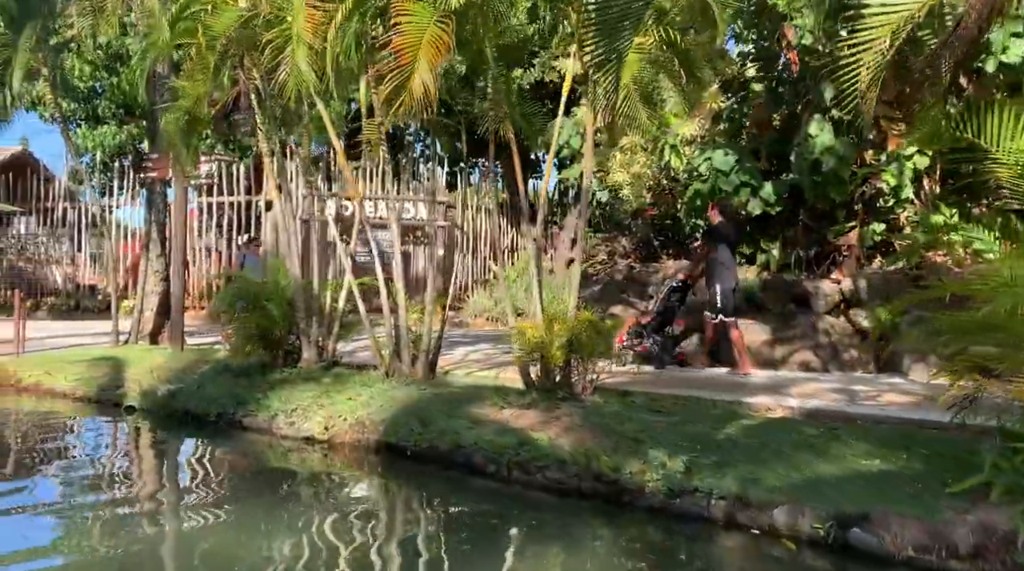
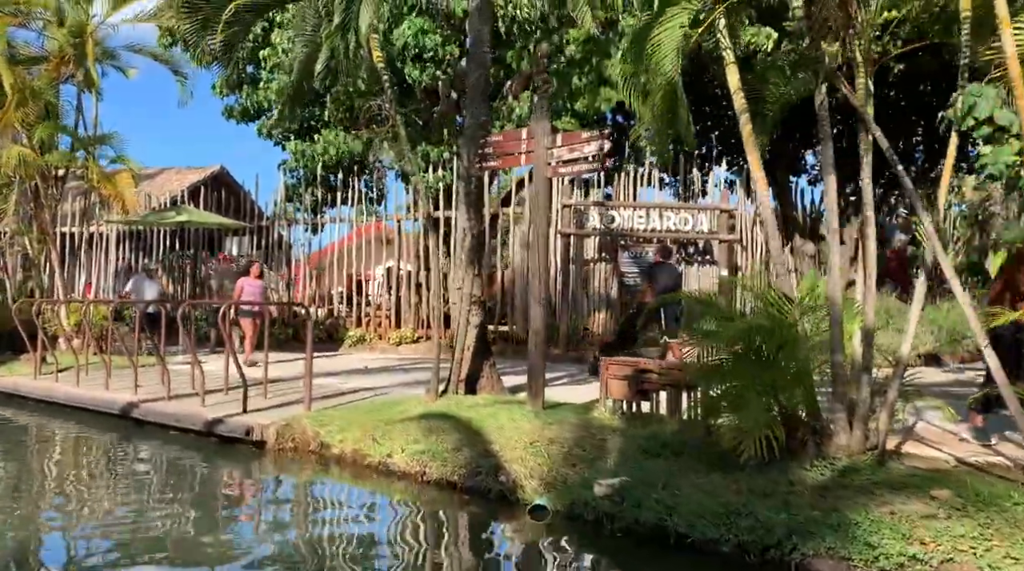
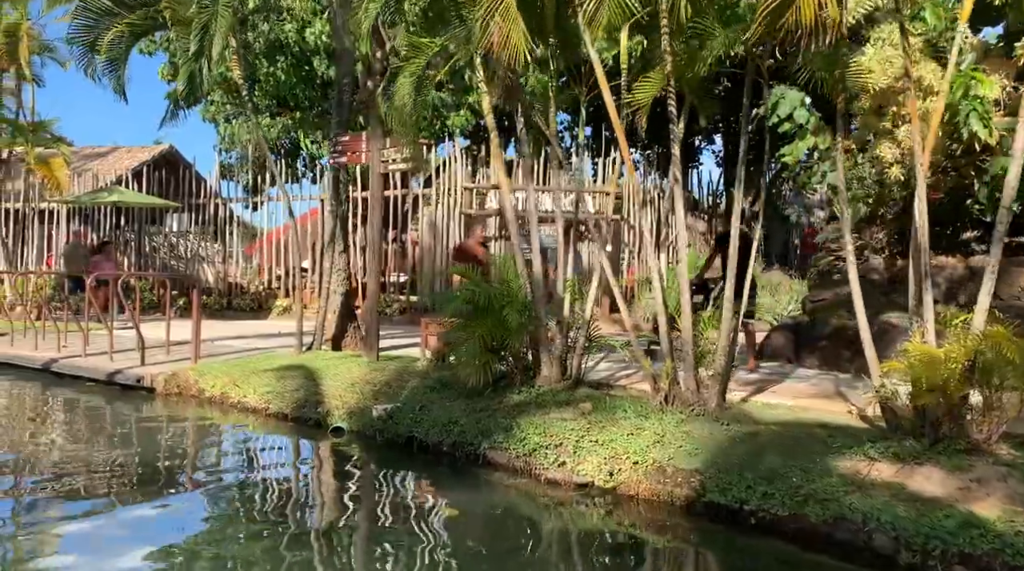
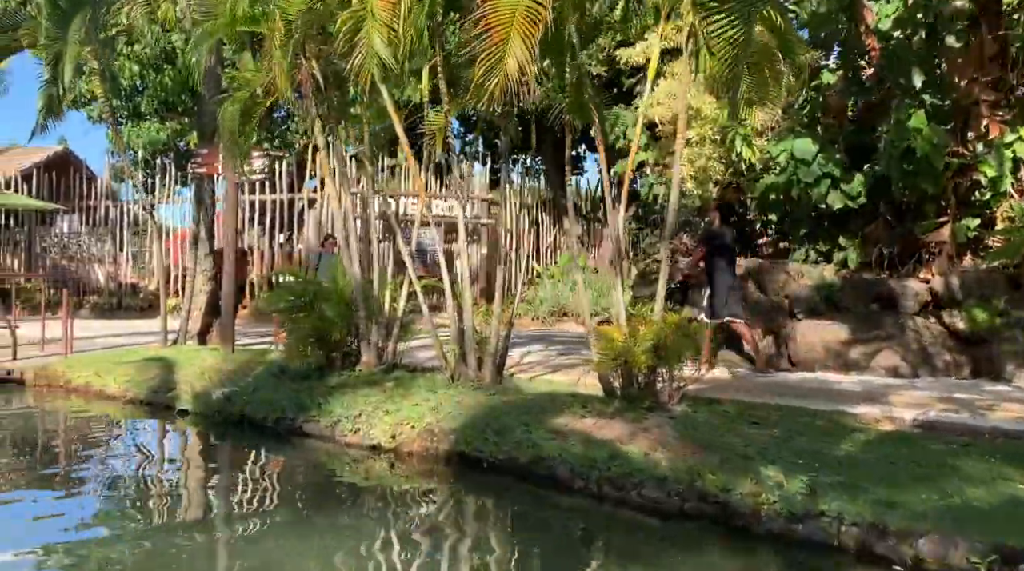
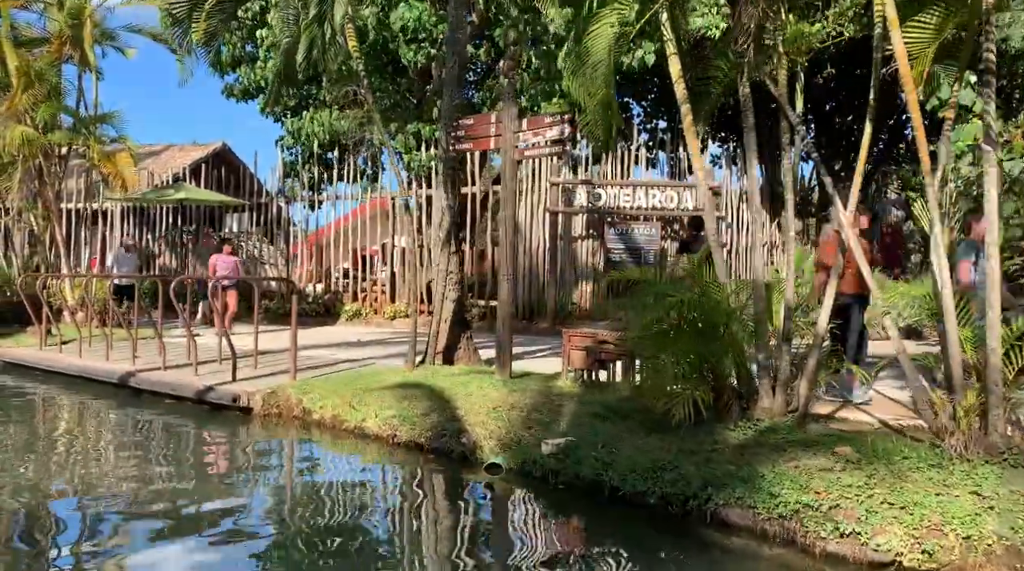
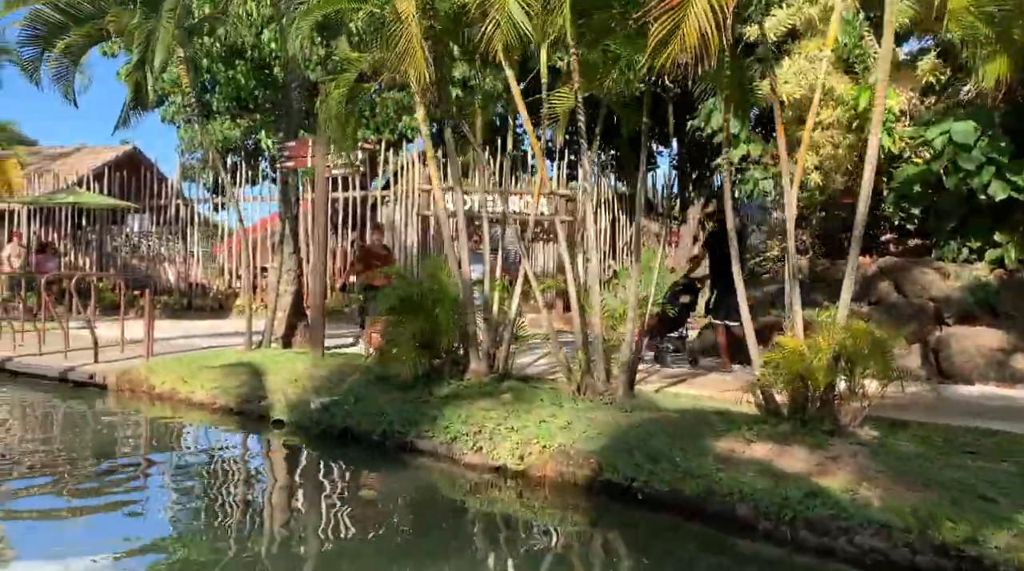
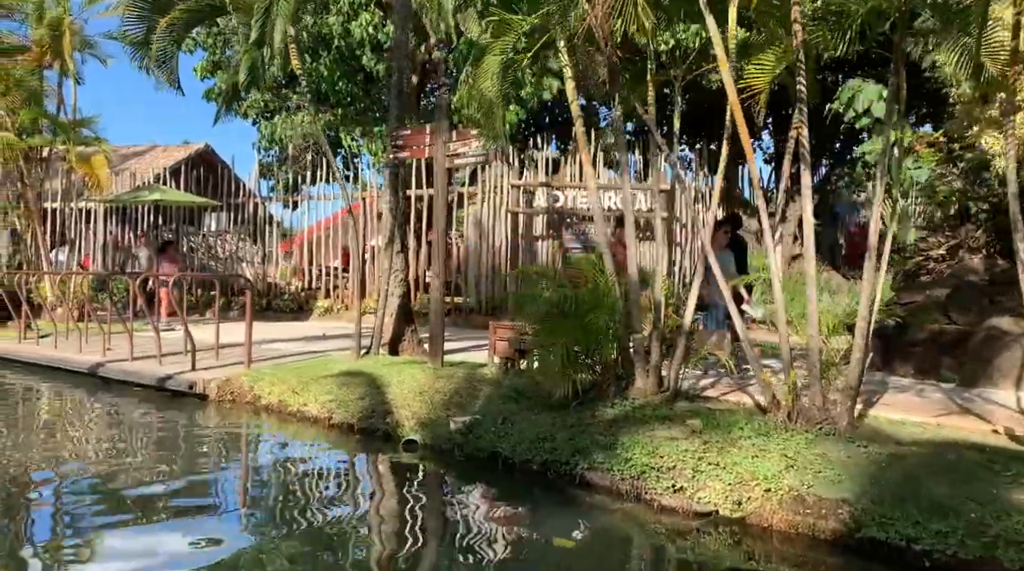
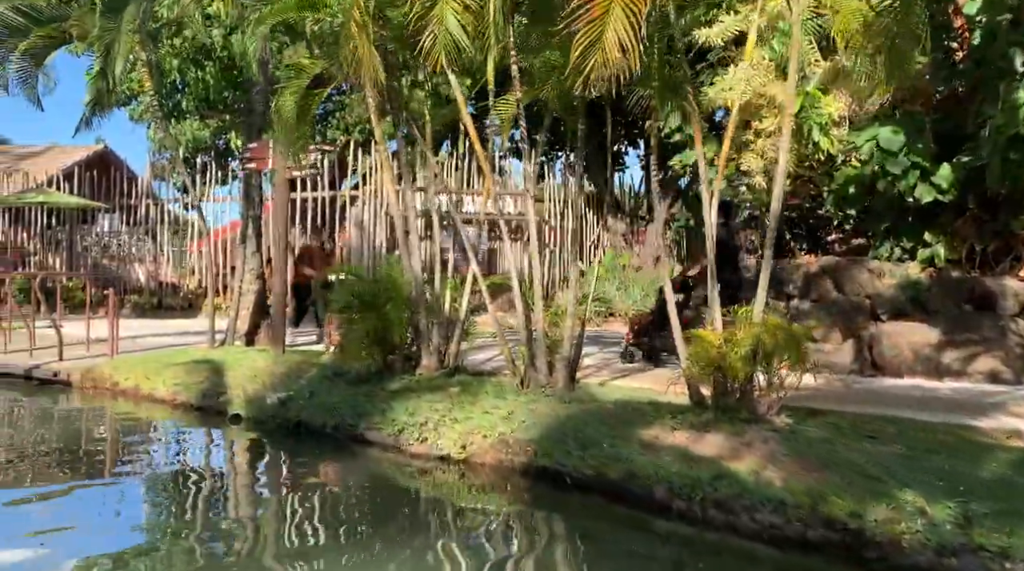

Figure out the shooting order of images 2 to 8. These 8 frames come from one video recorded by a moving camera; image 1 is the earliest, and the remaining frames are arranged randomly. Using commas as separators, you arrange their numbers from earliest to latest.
4, 8, 6, 3, 7, 5, 2
